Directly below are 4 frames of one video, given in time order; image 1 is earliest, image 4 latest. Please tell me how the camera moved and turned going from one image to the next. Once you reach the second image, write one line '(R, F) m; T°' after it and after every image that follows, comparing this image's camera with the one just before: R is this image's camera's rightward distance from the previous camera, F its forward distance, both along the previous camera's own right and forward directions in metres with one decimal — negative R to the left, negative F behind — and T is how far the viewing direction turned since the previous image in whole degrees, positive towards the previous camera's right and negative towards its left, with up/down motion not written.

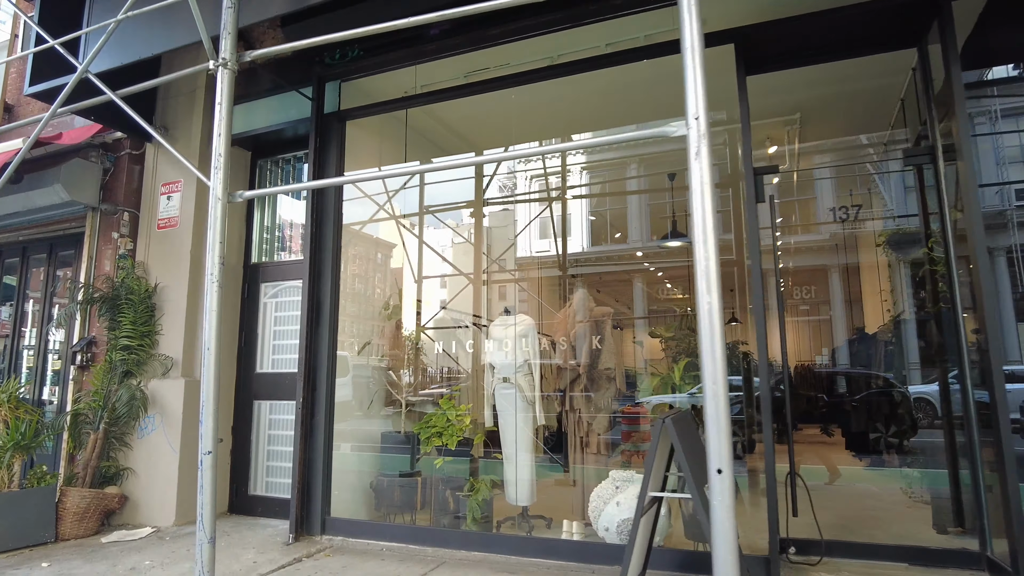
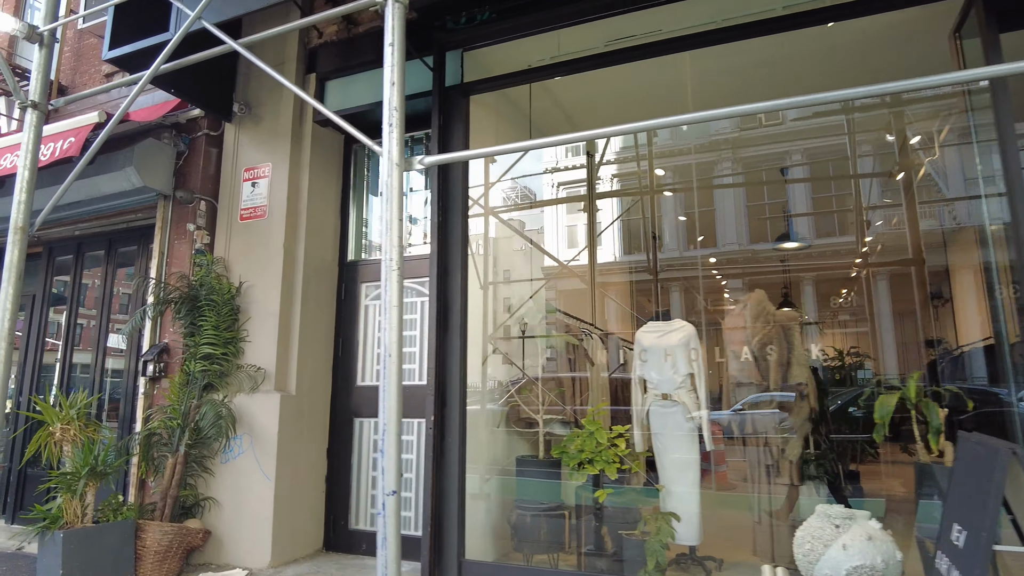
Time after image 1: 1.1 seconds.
(-1.0, +0.7) m; 0°
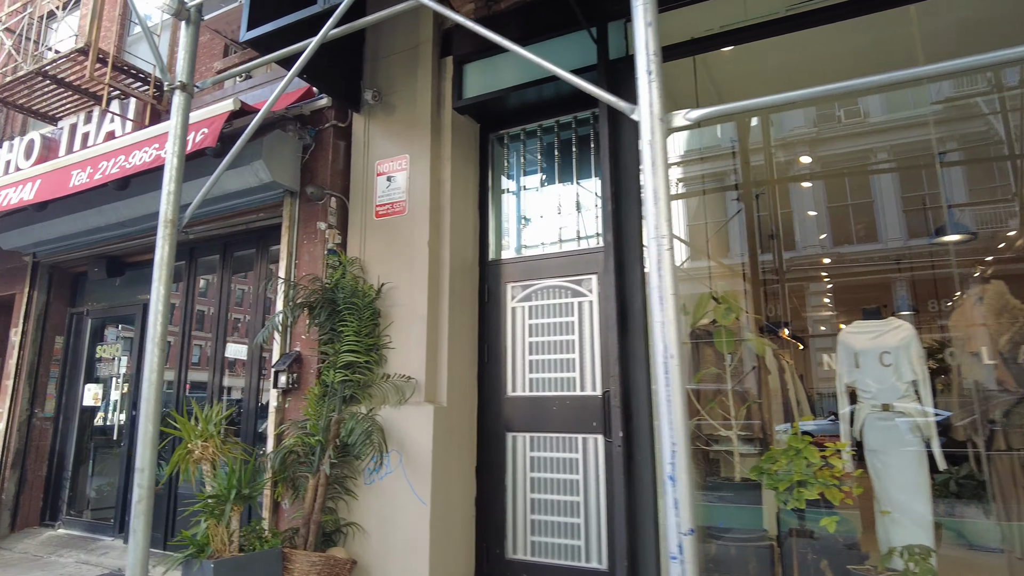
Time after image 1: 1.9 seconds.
(-0.8, +0.4) m; -4°
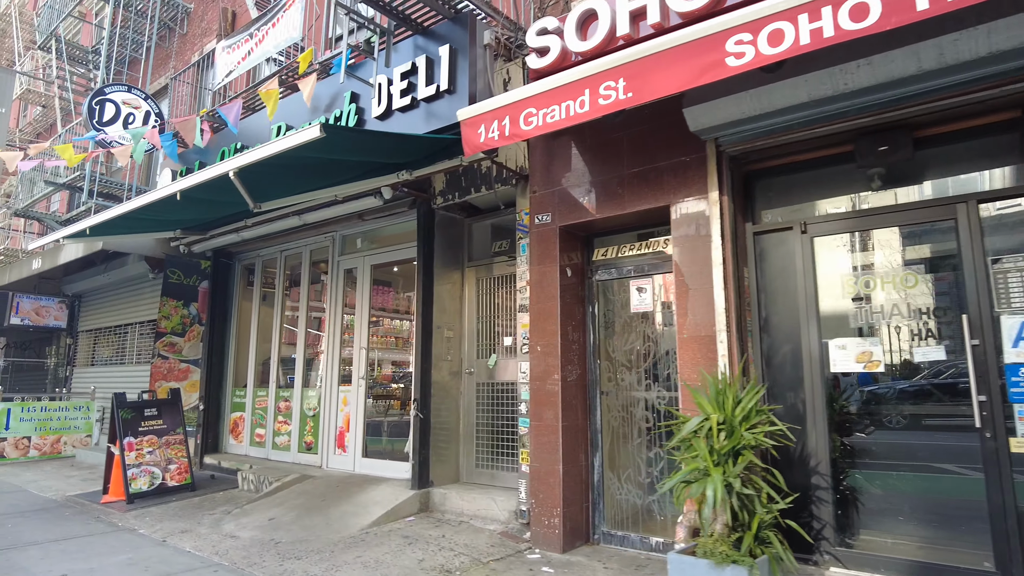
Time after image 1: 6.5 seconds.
(-4.8, +1.9) m; -9°
